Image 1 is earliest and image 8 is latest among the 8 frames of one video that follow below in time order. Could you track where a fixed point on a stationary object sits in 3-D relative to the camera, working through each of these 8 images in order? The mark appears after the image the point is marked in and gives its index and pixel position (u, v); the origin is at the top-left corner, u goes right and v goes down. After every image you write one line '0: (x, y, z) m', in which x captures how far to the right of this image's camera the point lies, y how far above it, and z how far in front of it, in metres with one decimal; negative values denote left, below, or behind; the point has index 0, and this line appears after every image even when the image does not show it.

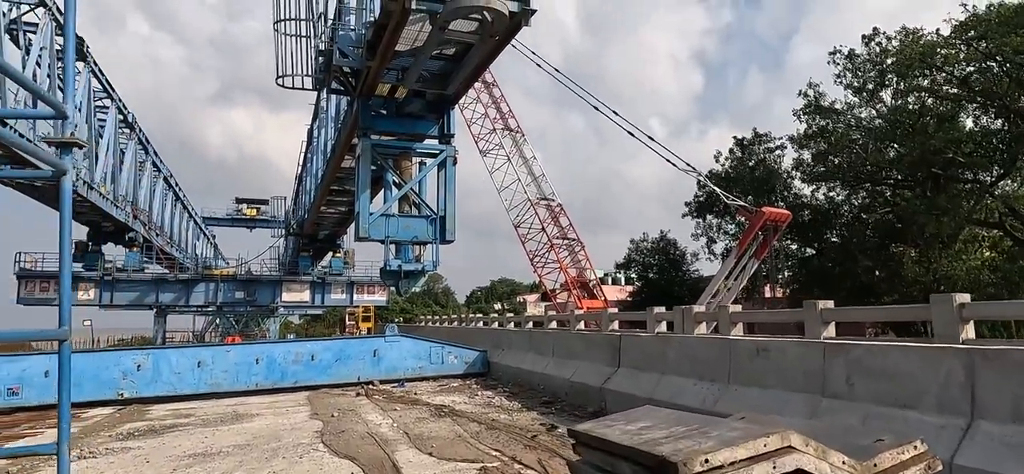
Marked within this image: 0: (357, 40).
0: (-3.3, +4.2, +14.8) m
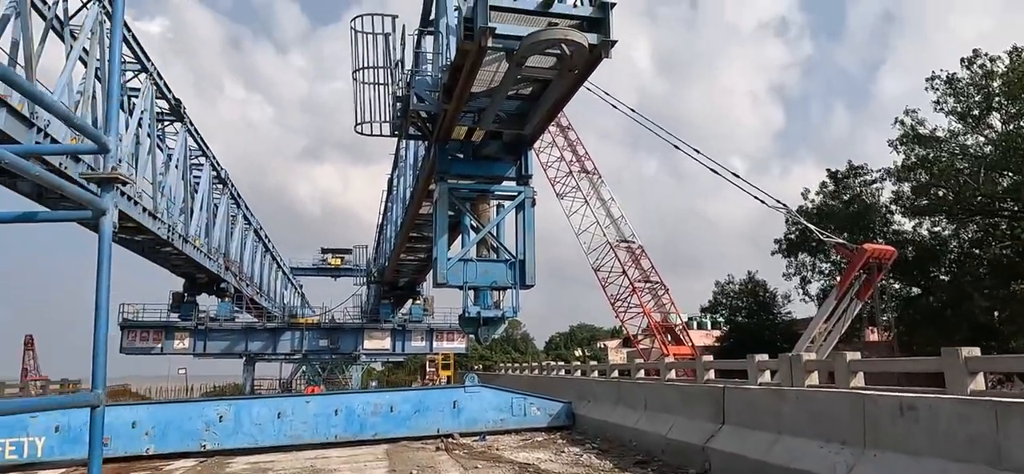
0: (-1.7, +3.2, +14.6) m
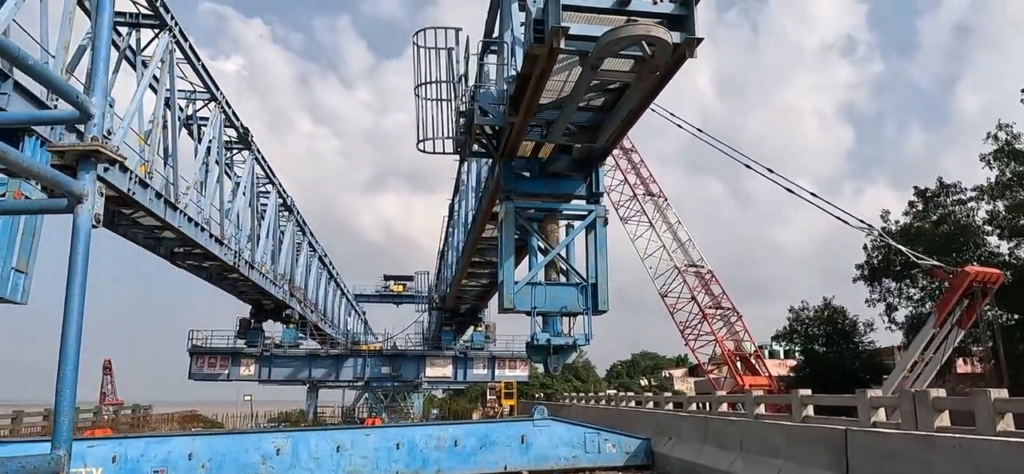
0: (-0.3, +2.8, +13.9) m
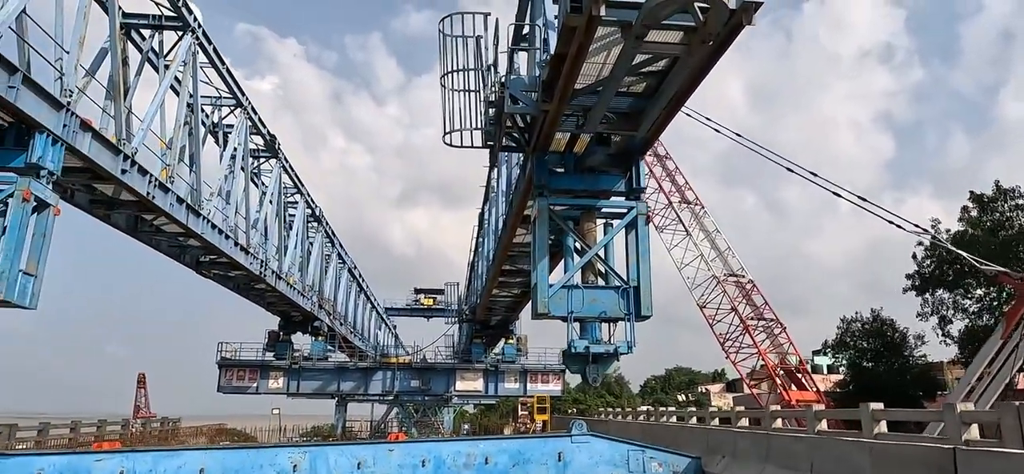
0: (+0.3, +2.8, +12.9) m
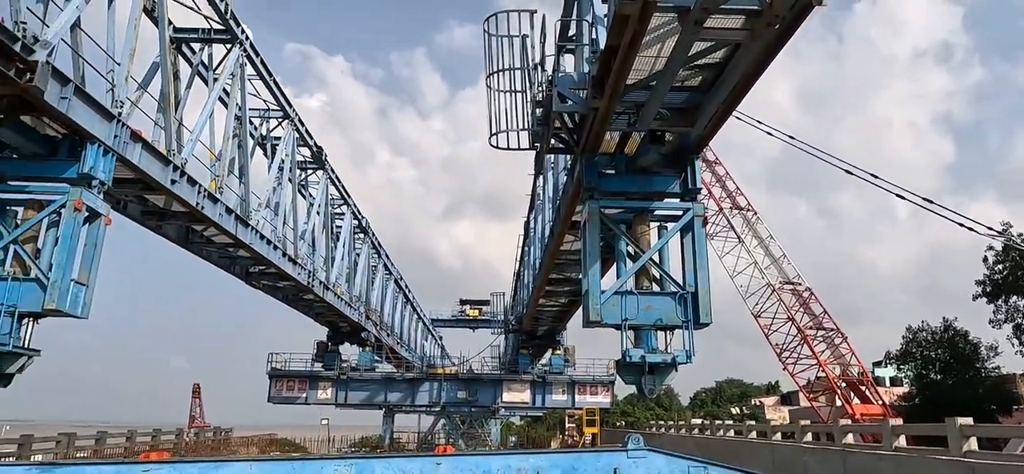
0: (+1.2, +2.7, +12.4) m
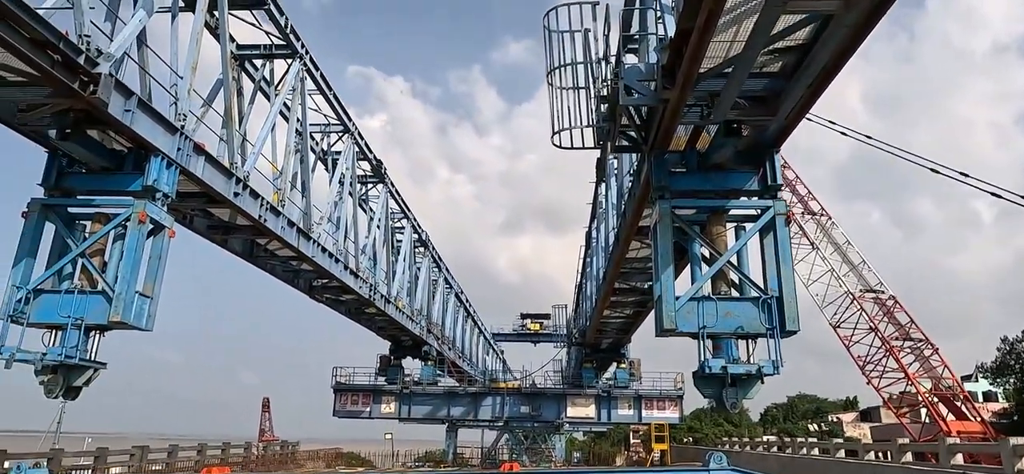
0: (+2.2, +2.7, +11.7) m
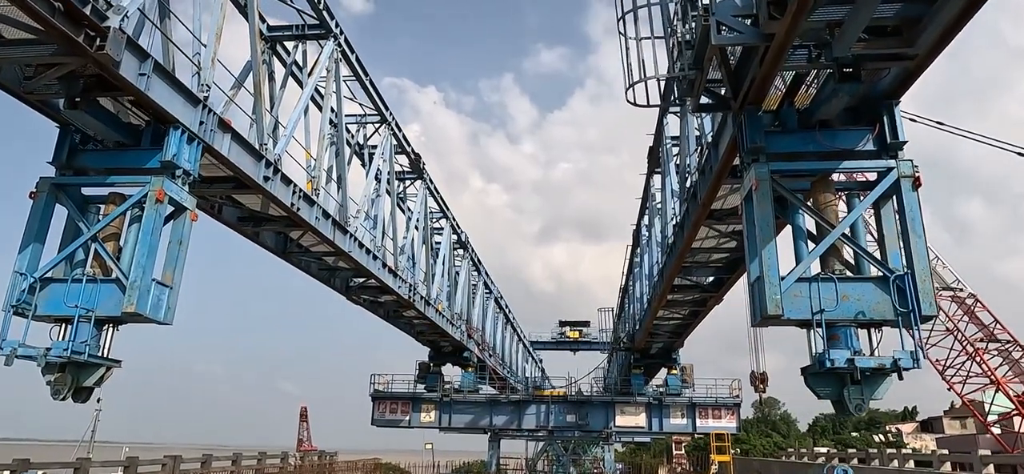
0: (+3.2, +3.2, +9.7) m
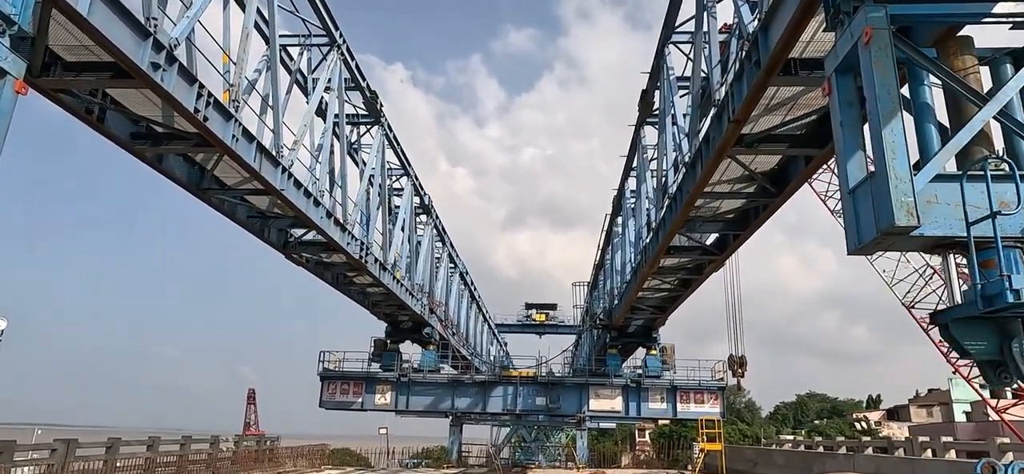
0: (+3.2, +4.4, +6.0) m
